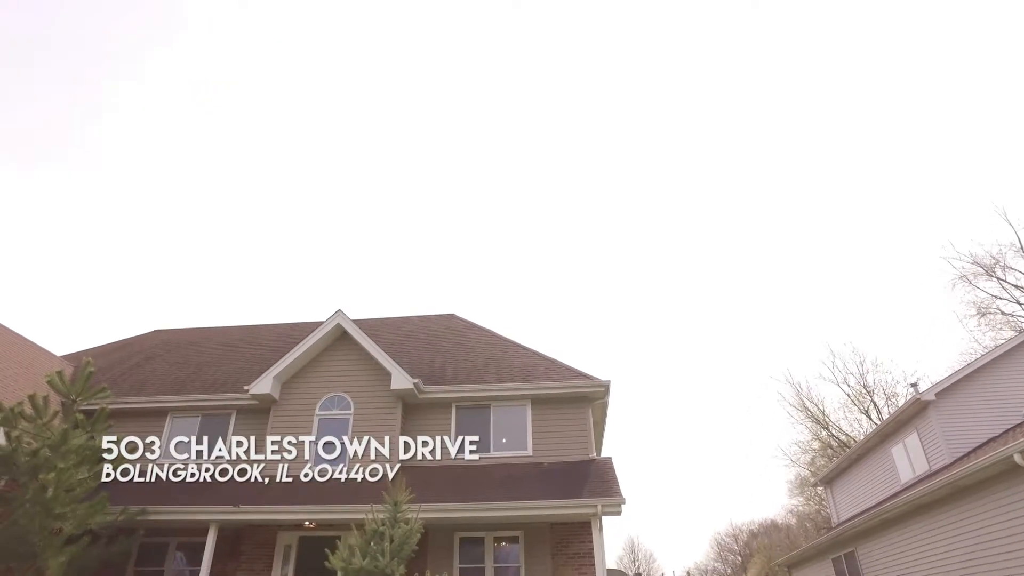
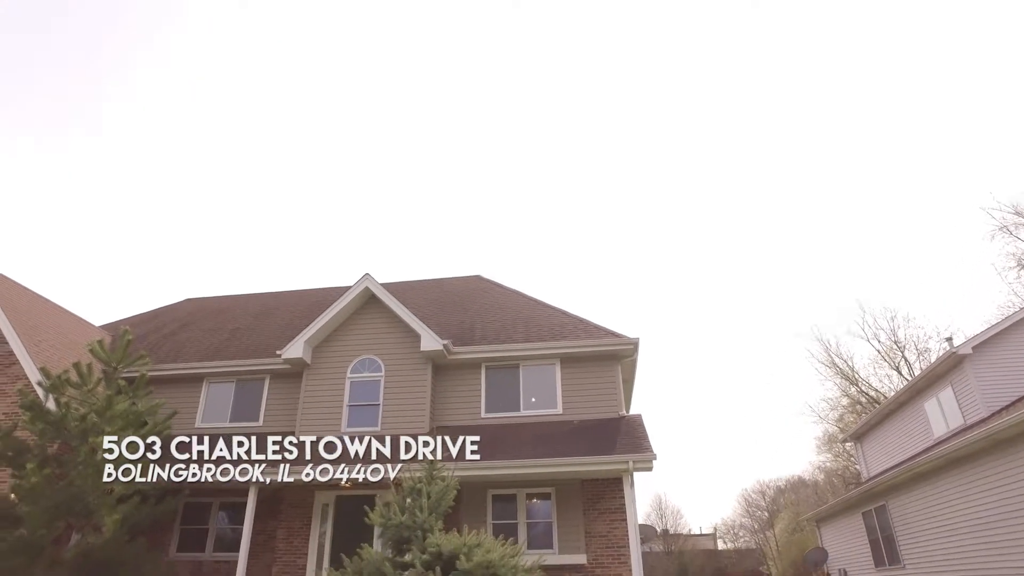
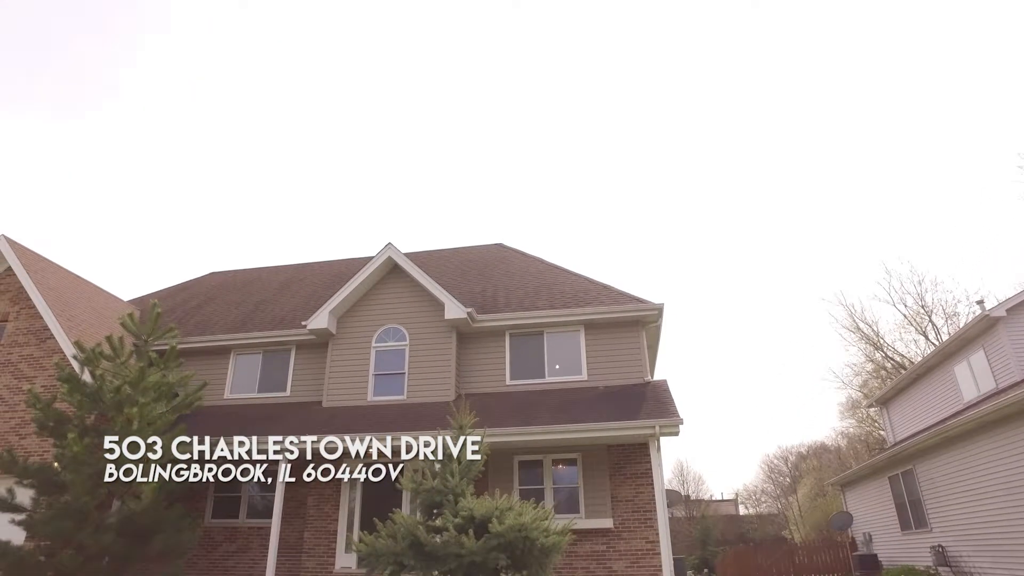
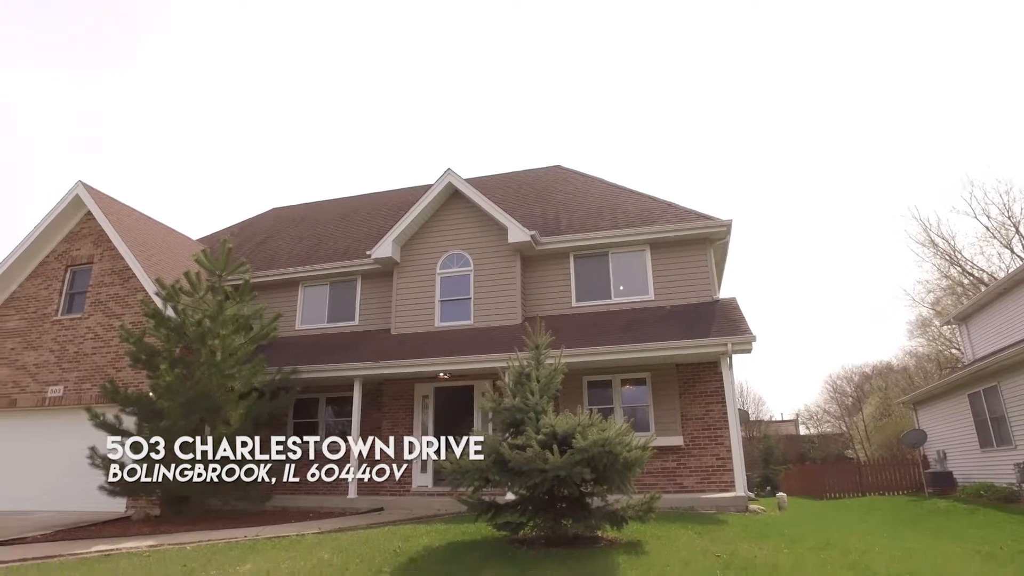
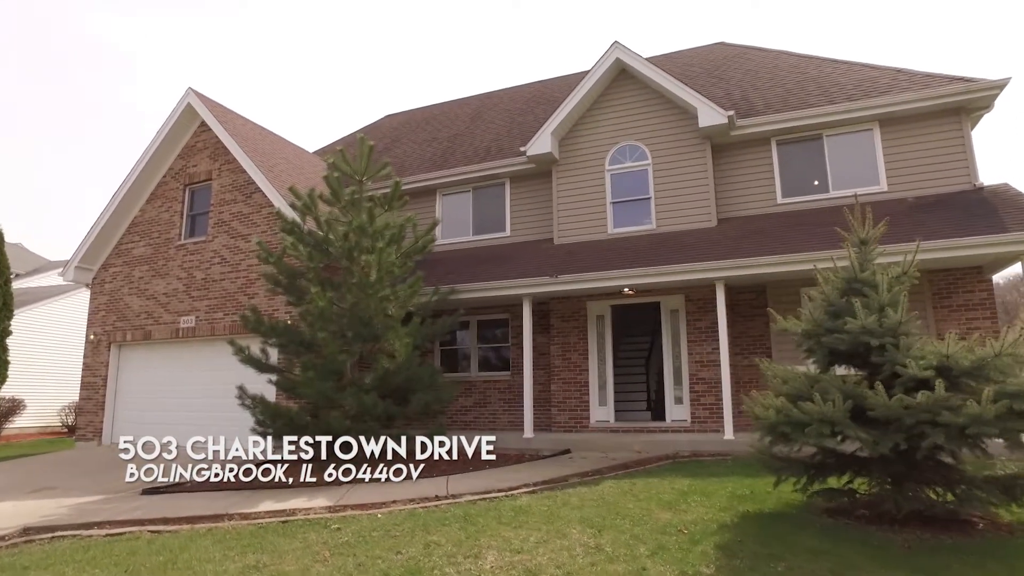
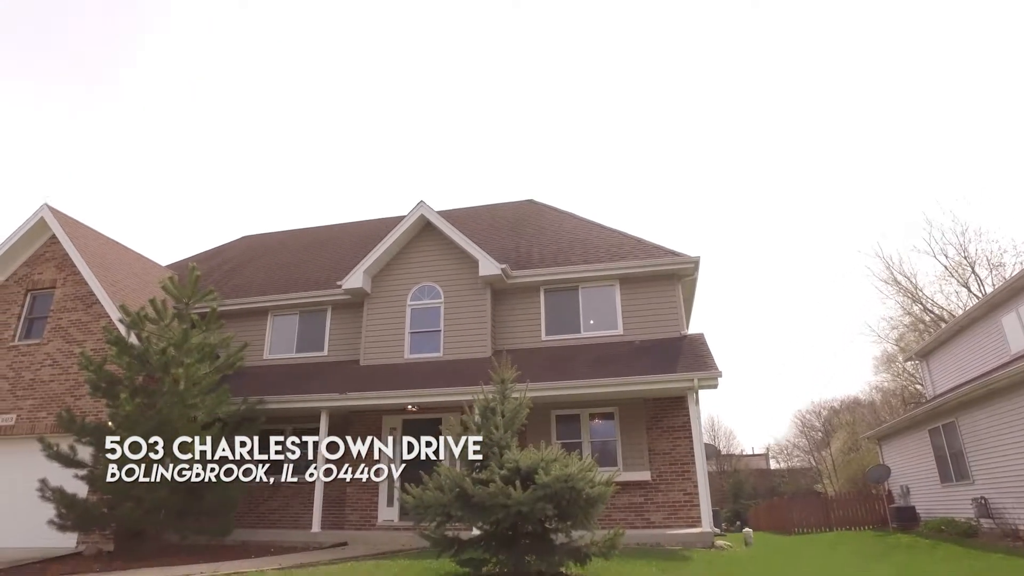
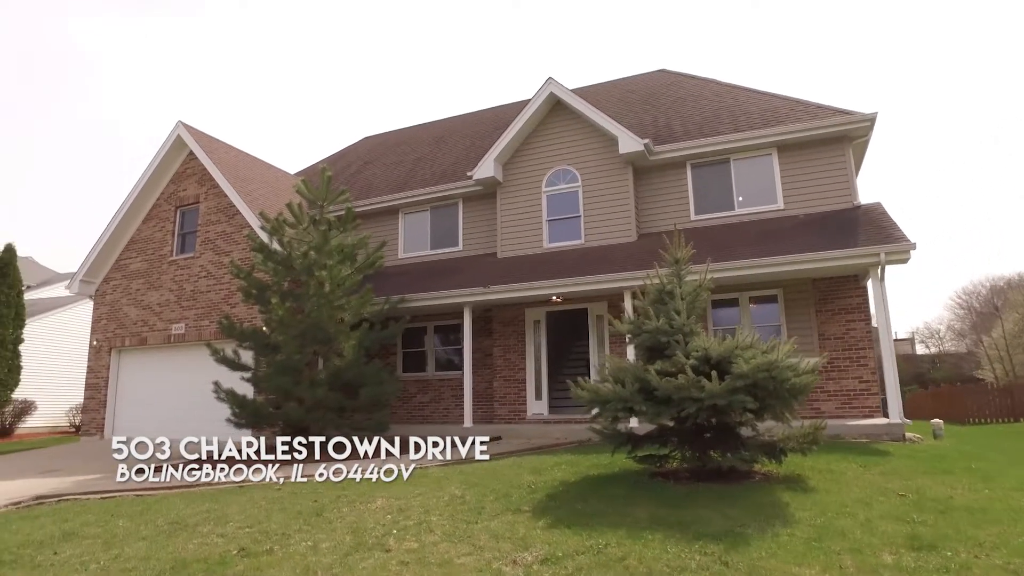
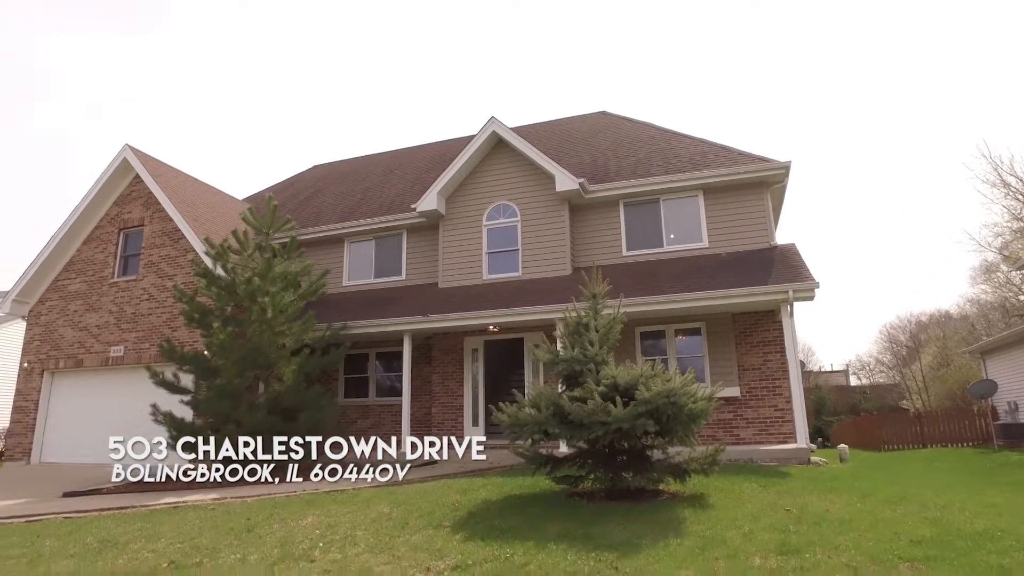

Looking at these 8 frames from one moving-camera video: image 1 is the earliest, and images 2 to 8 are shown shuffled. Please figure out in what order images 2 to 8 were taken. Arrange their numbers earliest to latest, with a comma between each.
2, 3, 6, 4, 8, 7, 5
